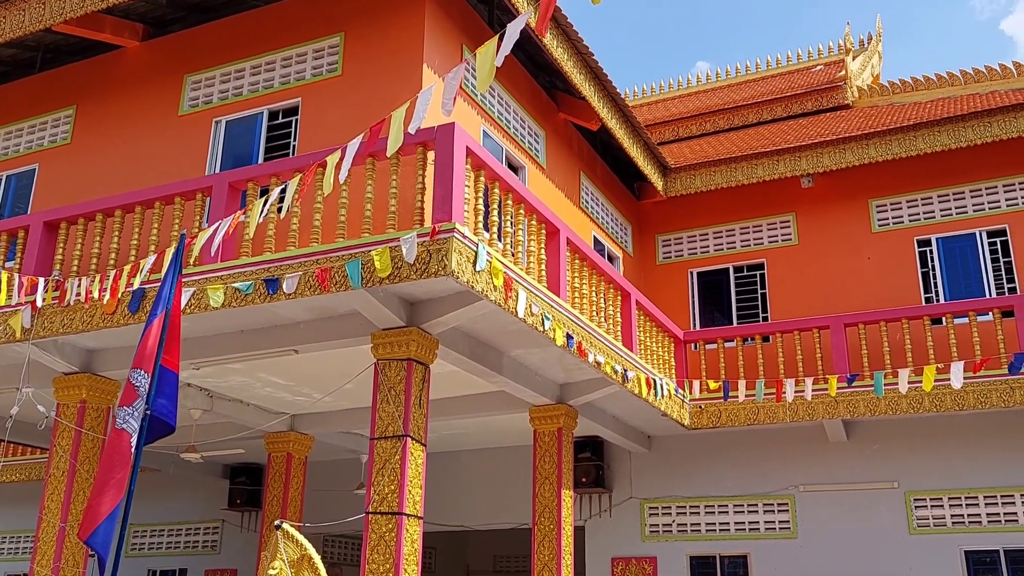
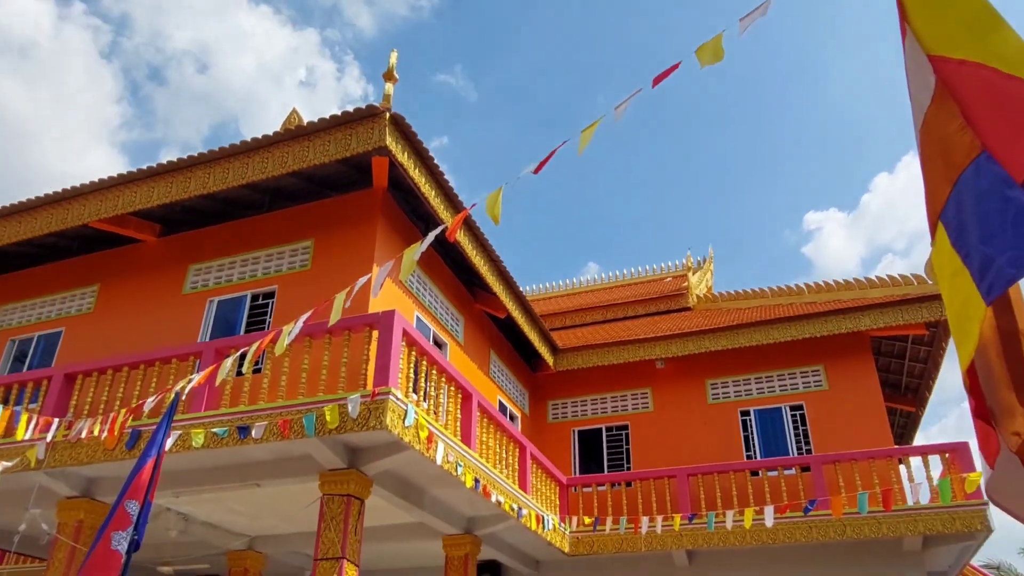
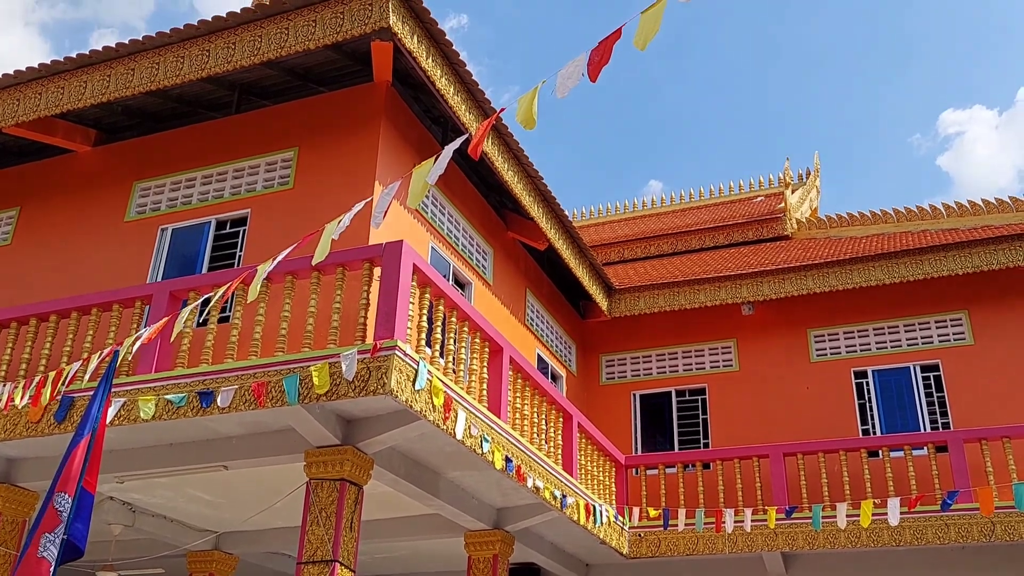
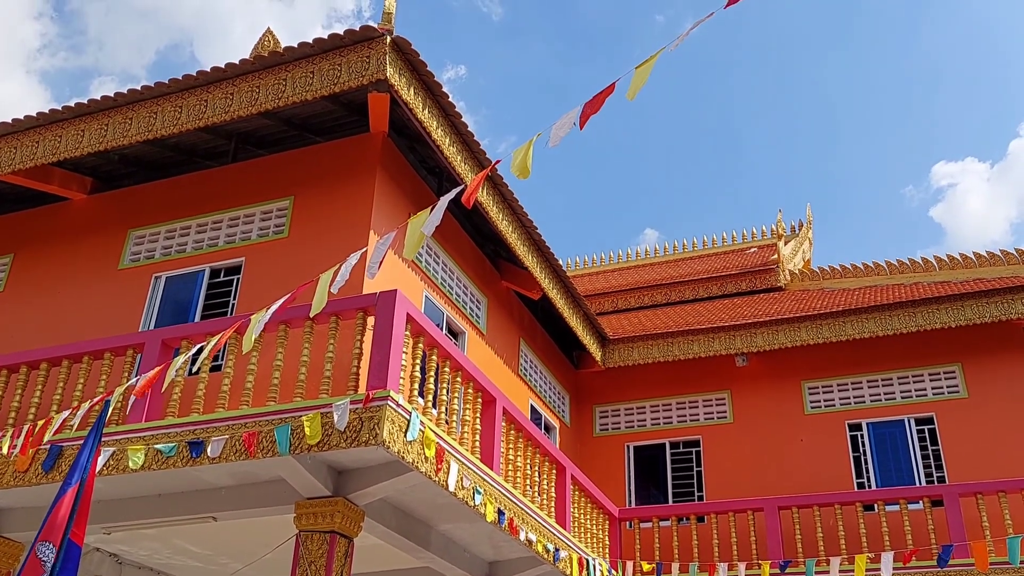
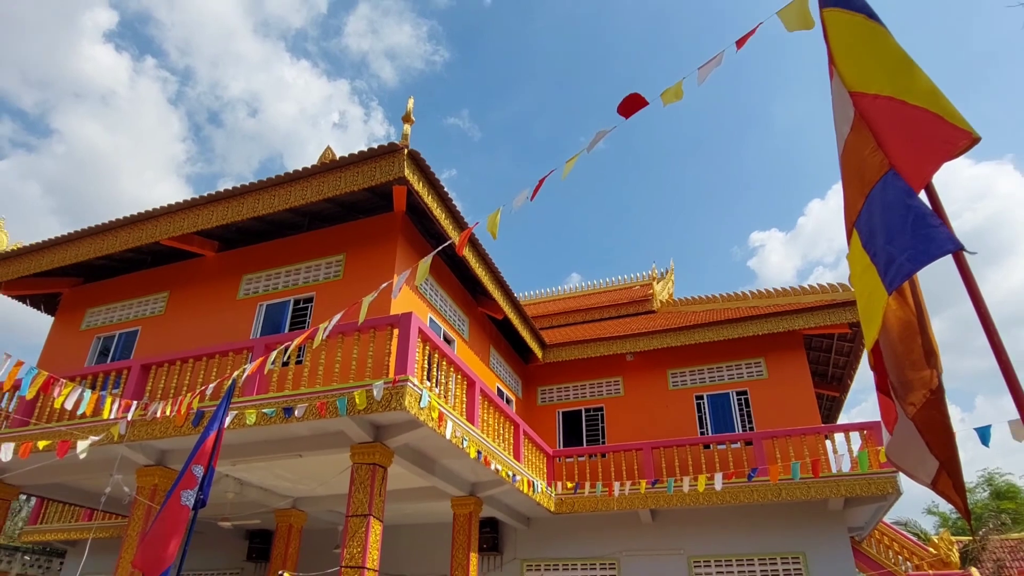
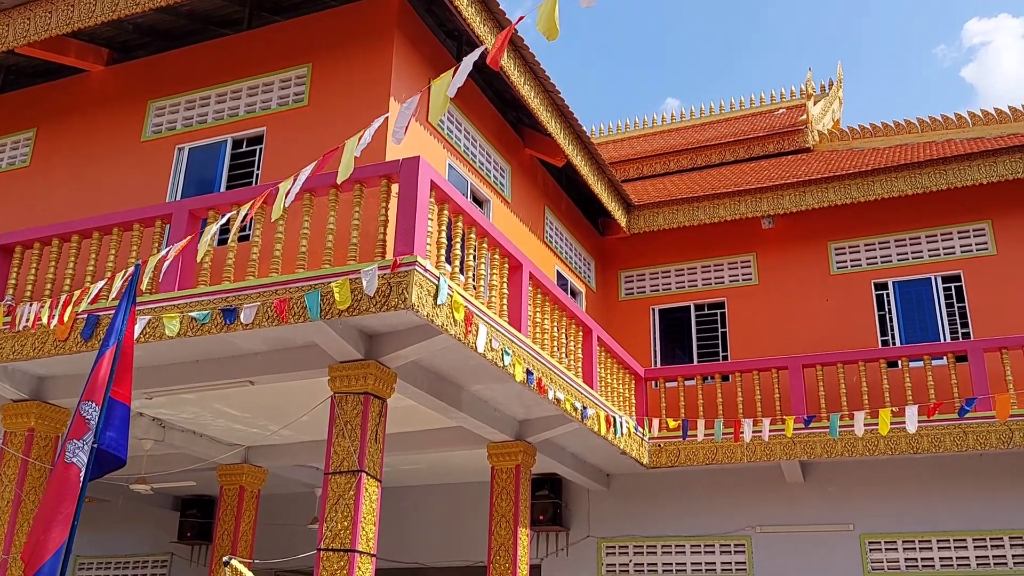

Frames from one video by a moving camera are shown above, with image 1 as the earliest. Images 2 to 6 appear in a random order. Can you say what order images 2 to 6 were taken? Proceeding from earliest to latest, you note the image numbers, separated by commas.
6, 3, 4, 2, 5
